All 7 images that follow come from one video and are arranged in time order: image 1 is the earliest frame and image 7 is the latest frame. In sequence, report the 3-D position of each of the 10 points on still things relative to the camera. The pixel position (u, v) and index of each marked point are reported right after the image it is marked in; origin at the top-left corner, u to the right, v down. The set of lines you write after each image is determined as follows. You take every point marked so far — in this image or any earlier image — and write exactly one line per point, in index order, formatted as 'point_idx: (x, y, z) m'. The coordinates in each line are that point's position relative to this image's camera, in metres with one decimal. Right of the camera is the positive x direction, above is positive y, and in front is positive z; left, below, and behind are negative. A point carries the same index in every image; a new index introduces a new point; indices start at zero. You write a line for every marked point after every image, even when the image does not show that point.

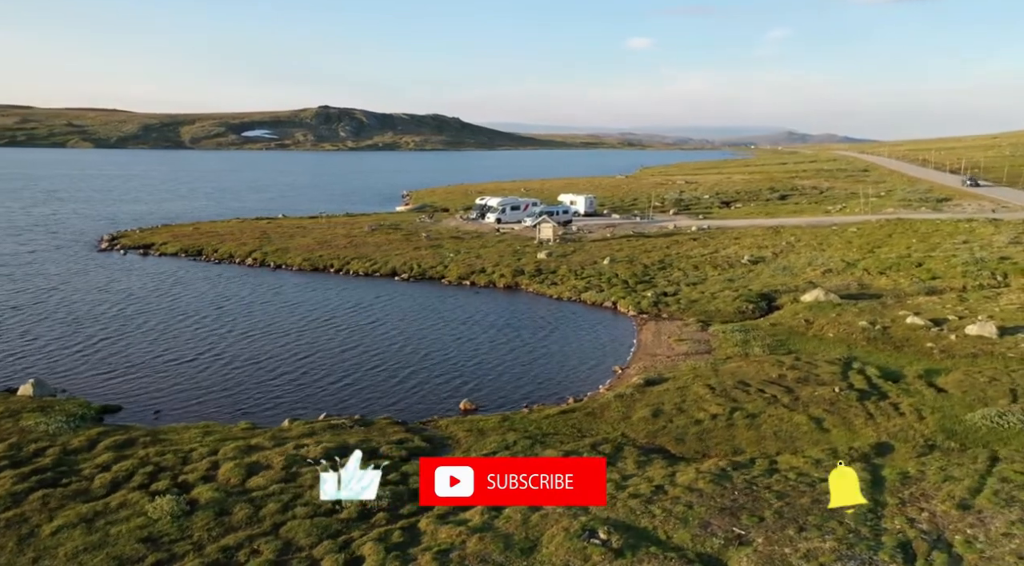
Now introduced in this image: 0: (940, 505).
0: (+9.9, -5.2, +19.0) m
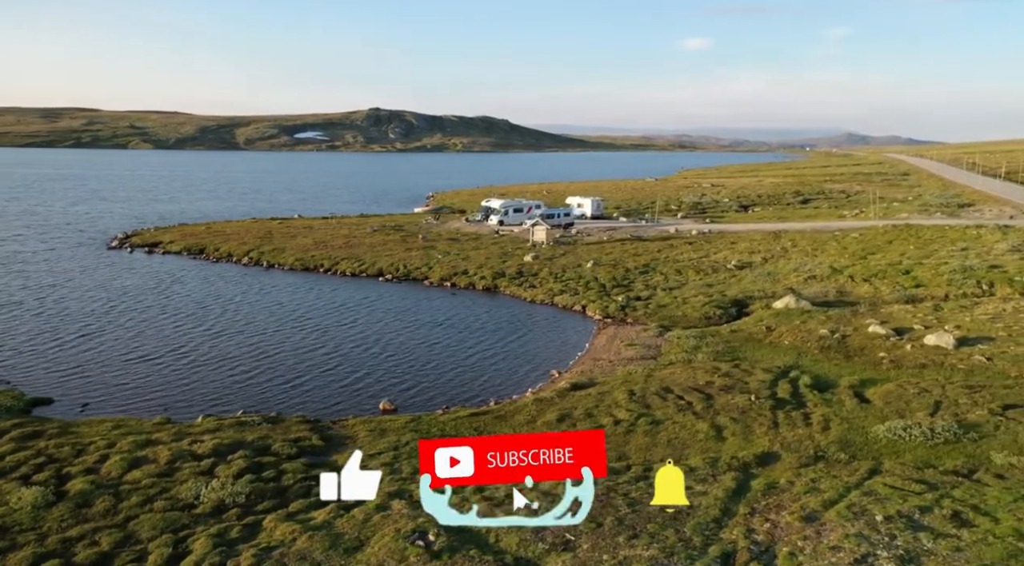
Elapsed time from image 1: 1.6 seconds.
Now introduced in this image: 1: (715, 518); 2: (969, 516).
0: (+6.3, -5.4, +18.8) m
1: (+4.7, -5.4, +18.8) m
2: (+10.4, -5.3, +18.6) m
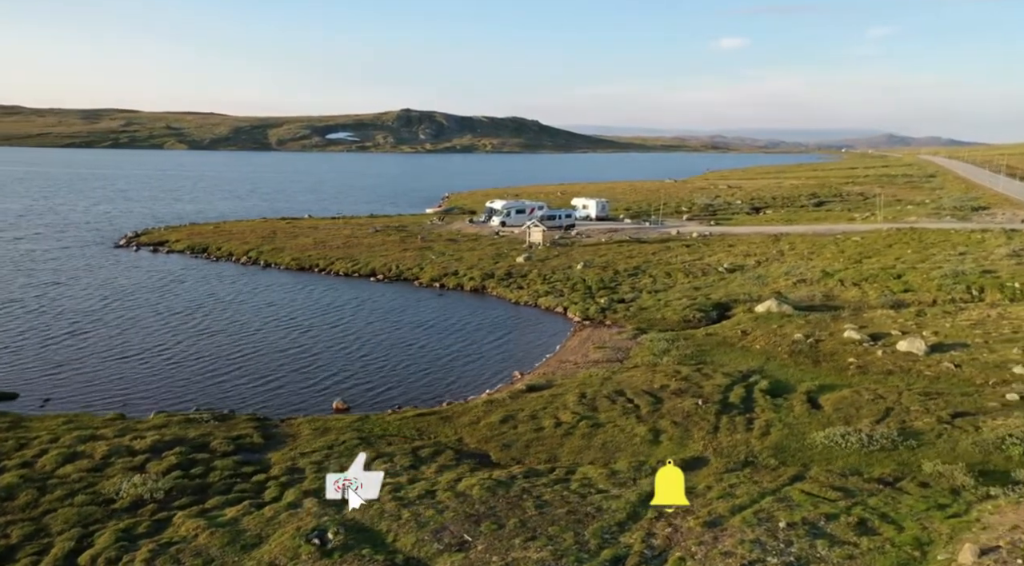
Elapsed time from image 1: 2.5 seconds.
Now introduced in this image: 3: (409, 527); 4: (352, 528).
0: (+4.0, -5.5, +18.8) m
1: (+2.5, -5.5, +18.8) m
2: (+8.1, -5.5, +18.4) m
3: (-2.3, -5.5, +18.3) m
4: (-3.6, -5.5, +18.2) m
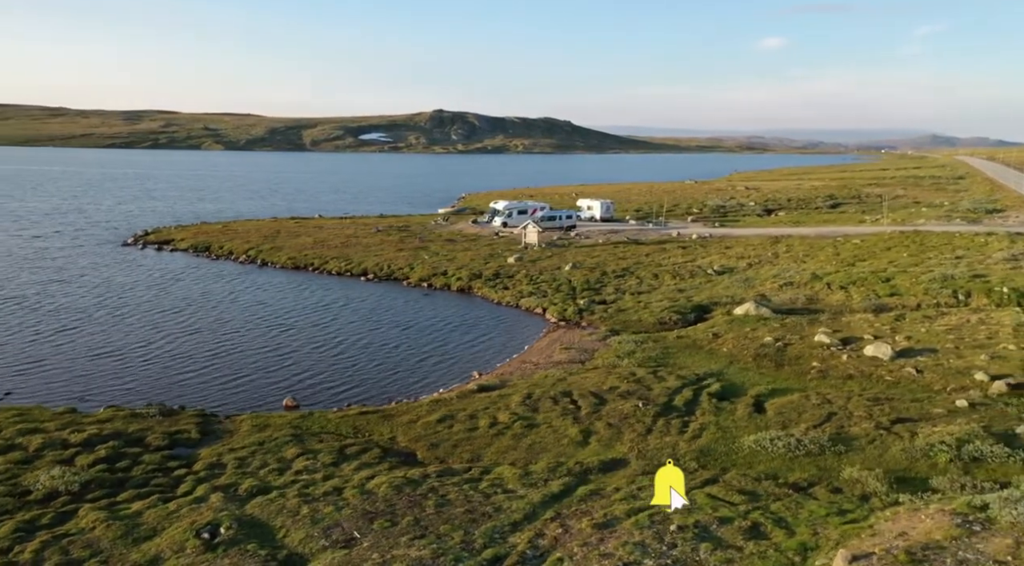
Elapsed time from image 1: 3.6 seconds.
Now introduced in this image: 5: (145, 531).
0: (+1.6, -5.5, +18.8) m
1: (0.0, -5.5, +18.9) m
2: (+5.7, -5.5, +18.2) m
3: (-4.8, -5.5, +18.5) m
4: (-6.0, -5.5, +18.5) m
5: (-8.2, -5.5, +18.2) m
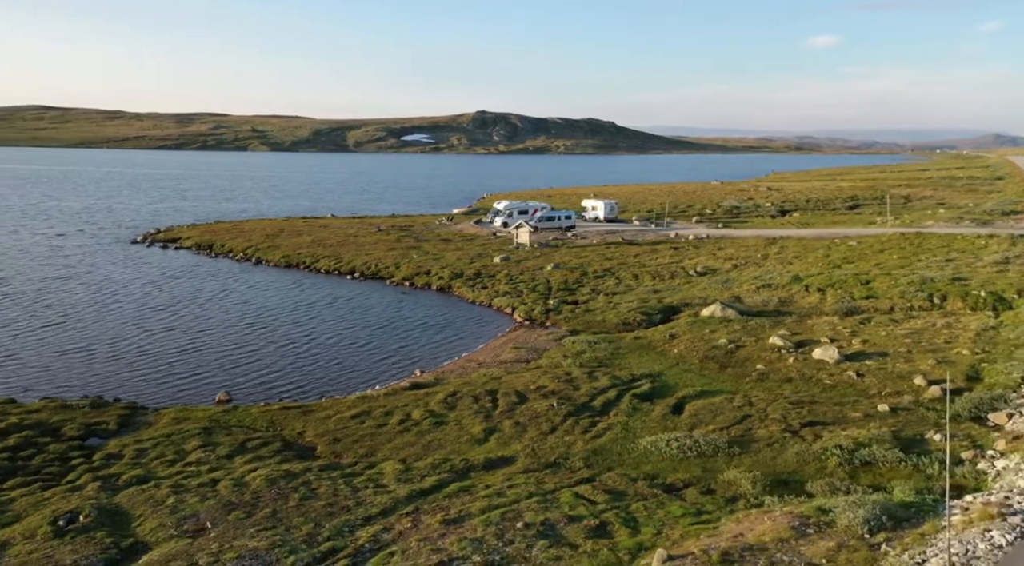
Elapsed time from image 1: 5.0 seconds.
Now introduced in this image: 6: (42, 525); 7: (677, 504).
0: (-1.8, -5.5, +19.0) m
1: (-3.4, -5.5, +19.1) m
2: (+2.2, -5.5, +18.2) m
3: (-8.2, -5.4, +19.0) m
4: (-9.5, -5.3, +19.1) m
5: (-11.6, -5.4, +18.9) m
6: (-10.5, -5.4, +18.3) m
7: (+4.0, -5.4, +19.8) m
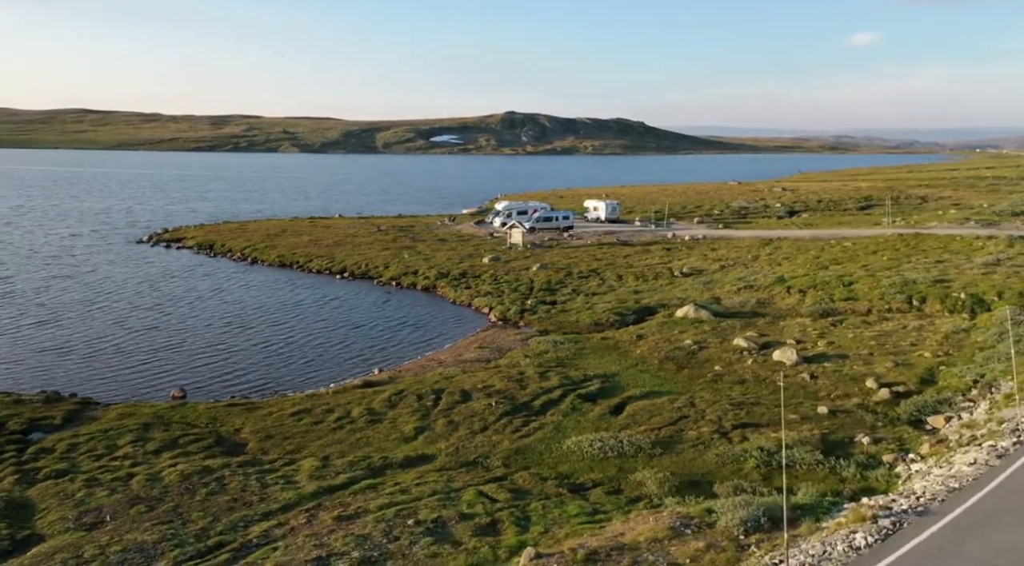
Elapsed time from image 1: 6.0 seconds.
0: (-4.3, -5.4, +19.2) m
1: (-5.8, -5.4, +19.4) m
2: (-0.3, -5.5, +18.3) m
3: (-10.6, -5.3, +19.5) m
4: (-11.9, -5.3, +19.5) m
5: (-14.1, -5.4, +19.4) m
6: (-12.9, -5.4, +18.8) m
7: (+1.6, -5.4, +19.8) m
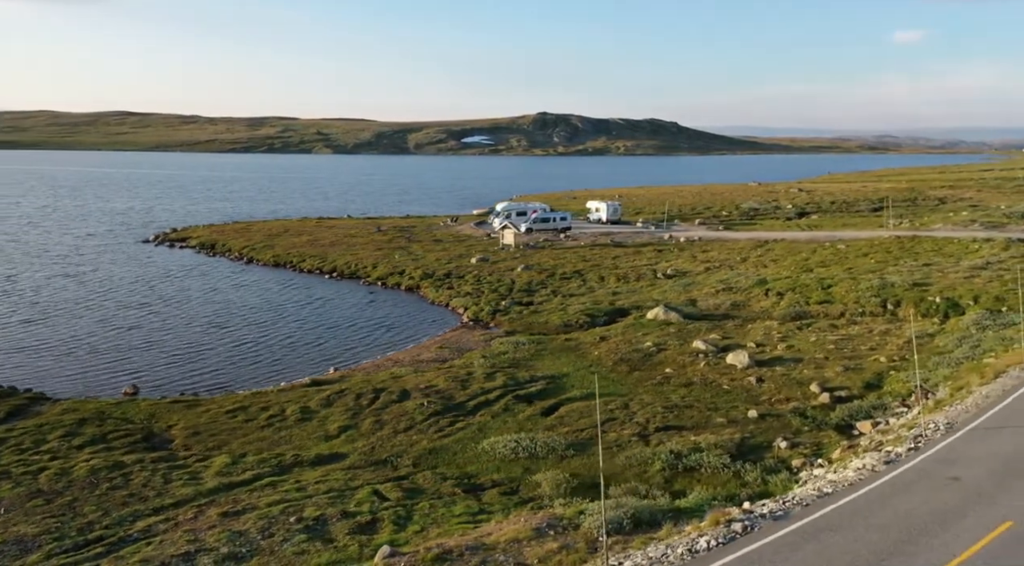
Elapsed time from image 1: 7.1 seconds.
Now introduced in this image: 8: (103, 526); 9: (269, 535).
0: (-7.0, -5.4, +19.4) m
1: (-8.6, -5.4, +19.7) m
2: (-3.0, -5.5, +18.4) m
3: (-13.3, -5.3, +20.0) m
4: (-14.6, -5.2, +20.1) m
5: (-16.8, -5.3, +20.1) m
6: (-15.7, -5.3, +19.5) m
7: (-1.1, -5.4, +19.9) m
8: (-9.2, -5.6, +18.6) m
9: (-5.3, -5.5, +17.9) m
